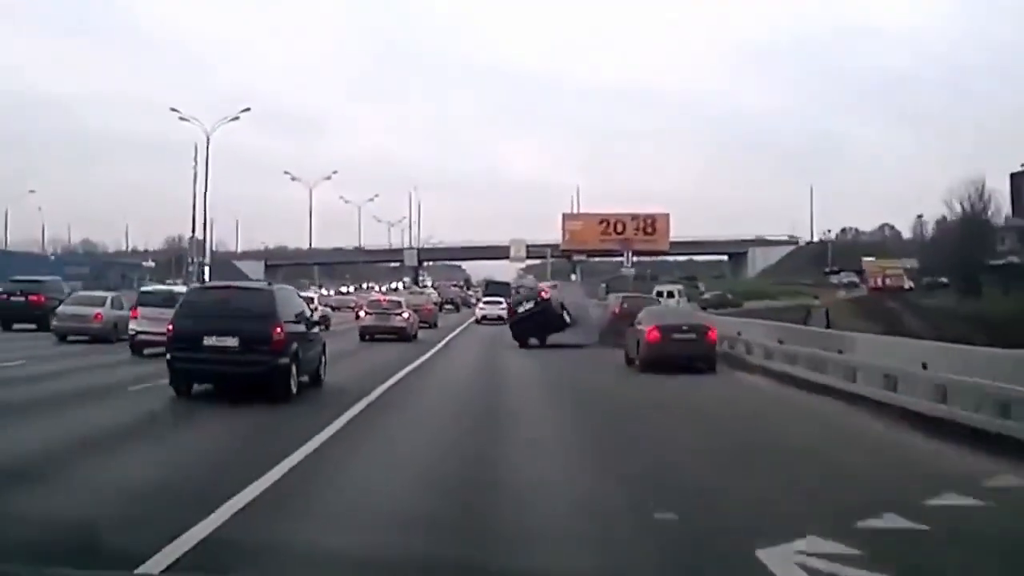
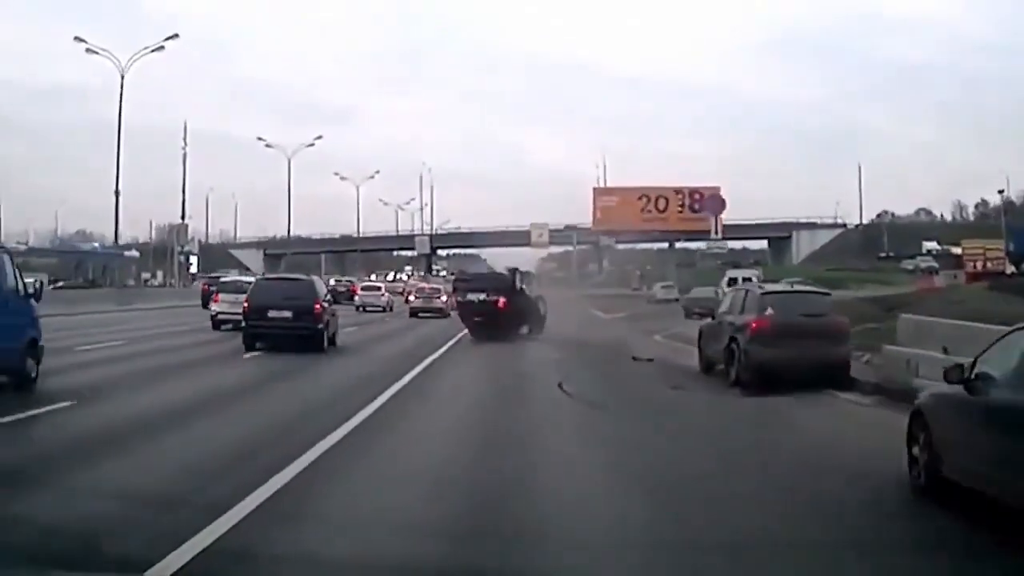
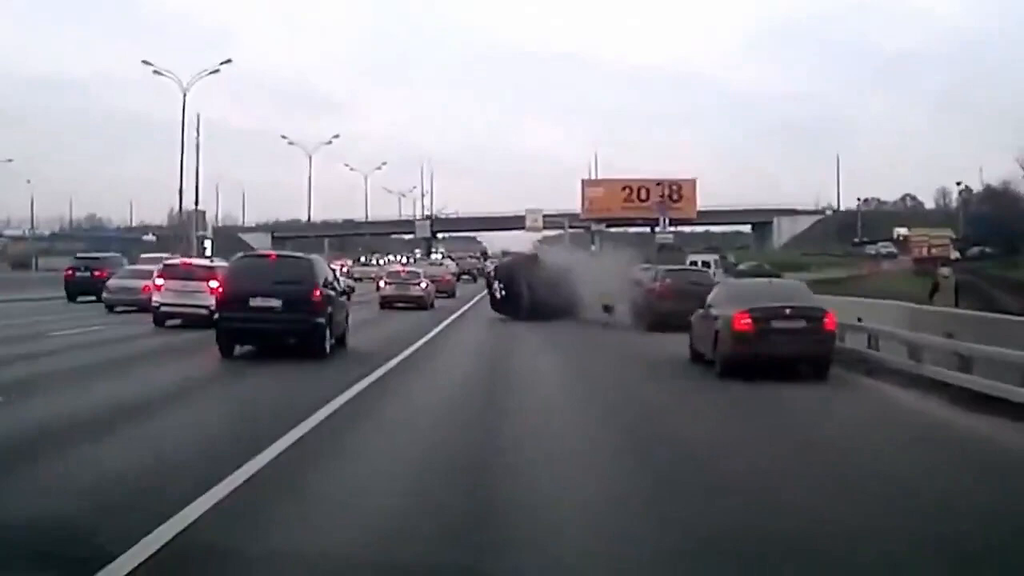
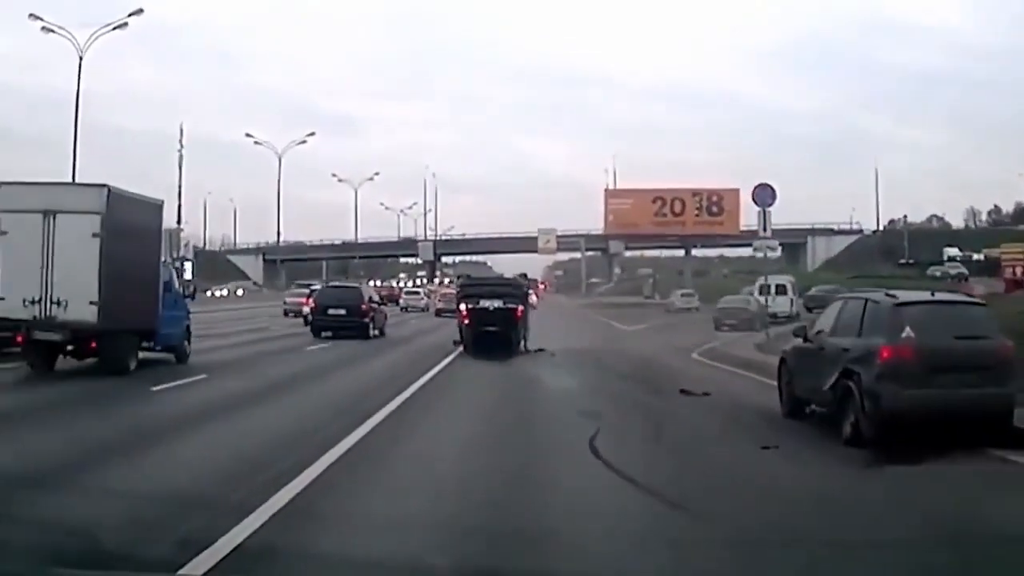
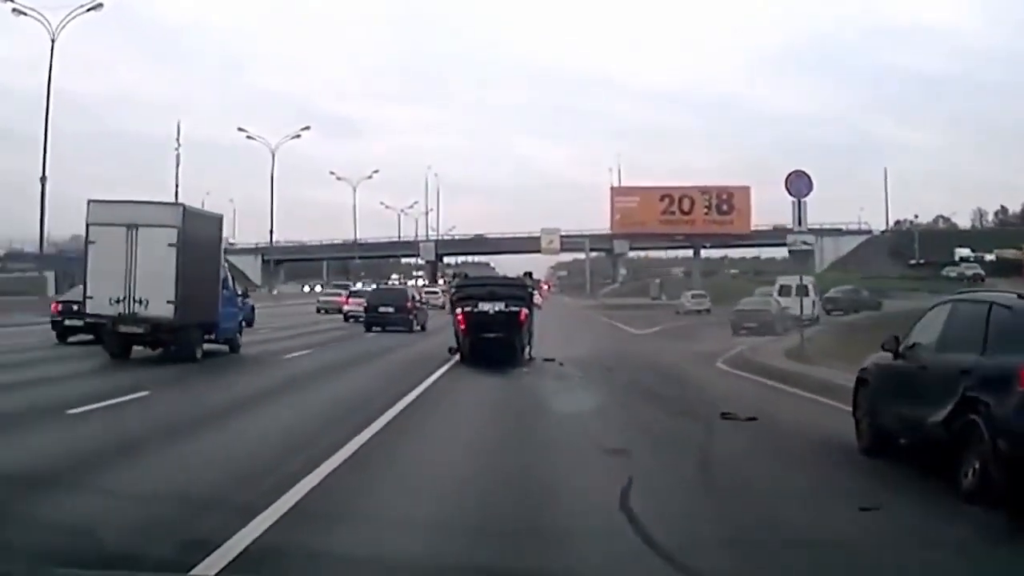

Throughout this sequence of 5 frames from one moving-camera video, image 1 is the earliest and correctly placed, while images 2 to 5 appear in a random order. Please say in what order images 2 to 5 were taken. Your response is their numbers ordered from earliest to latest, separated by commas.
3, 2, 4, 5
